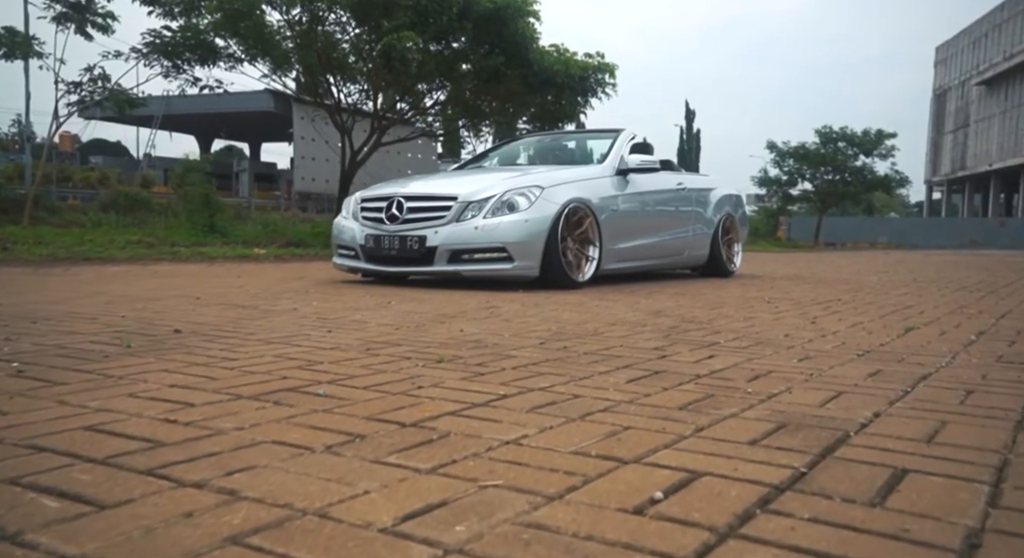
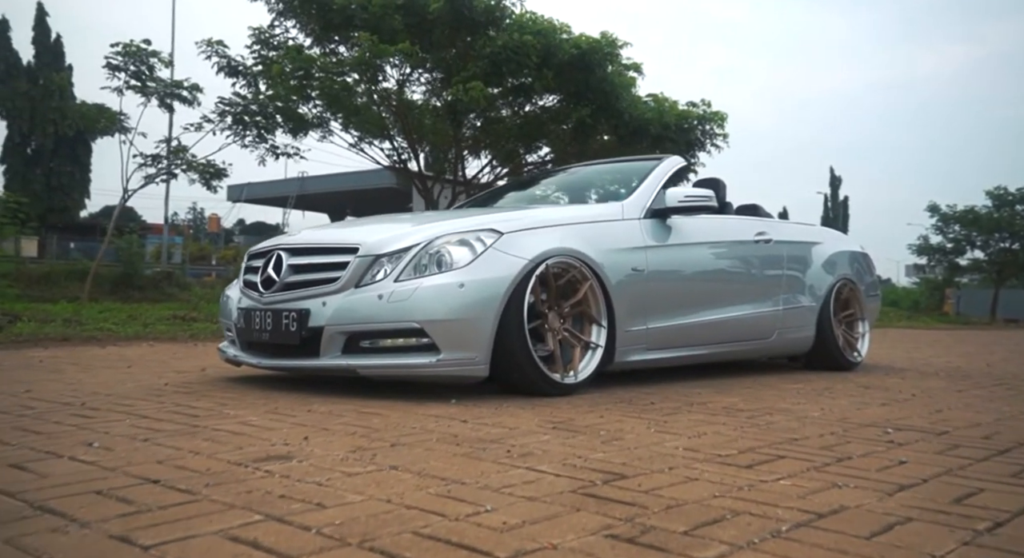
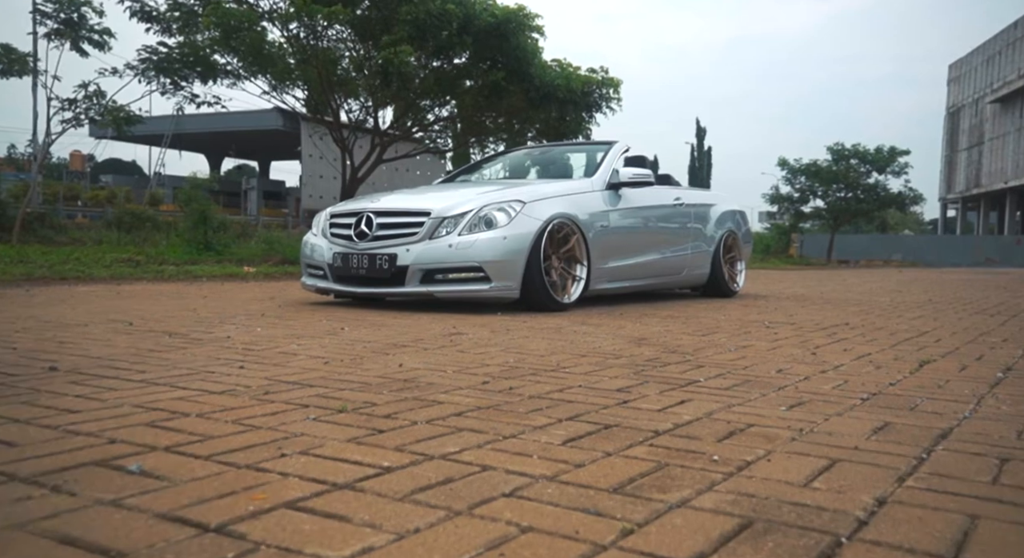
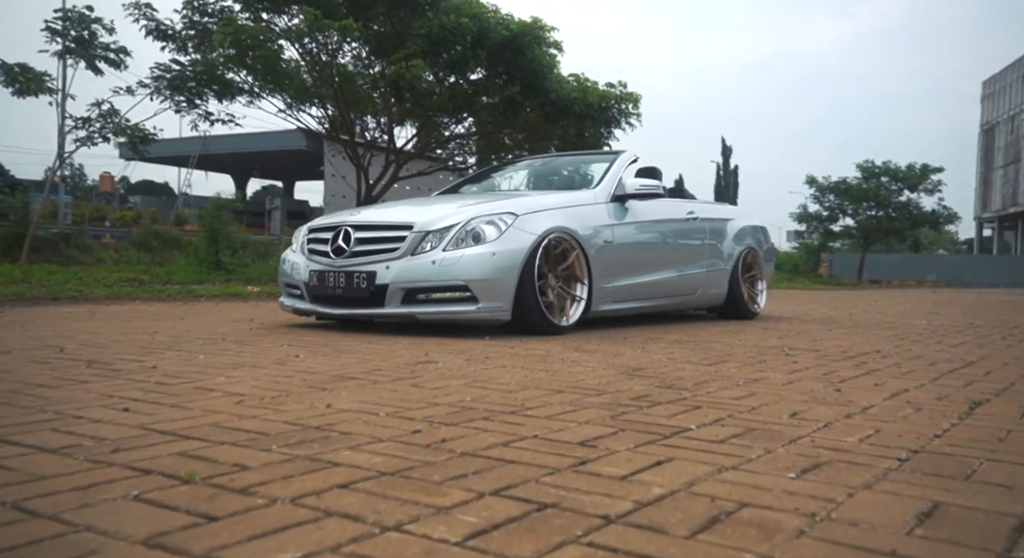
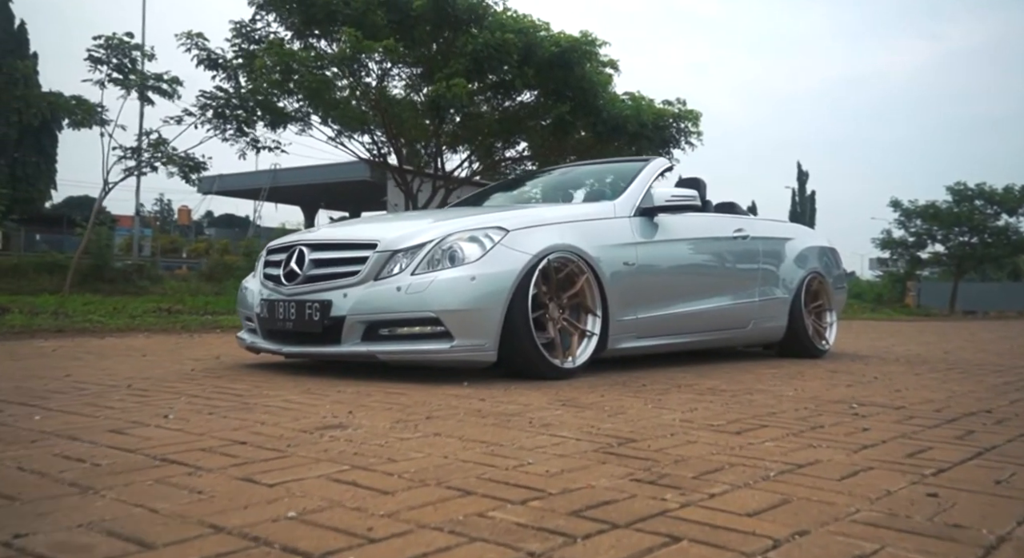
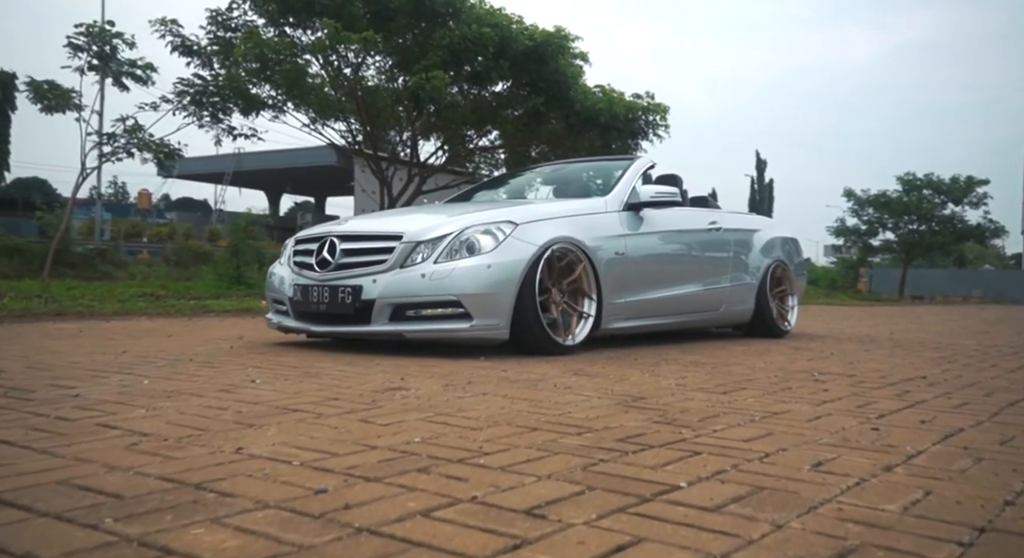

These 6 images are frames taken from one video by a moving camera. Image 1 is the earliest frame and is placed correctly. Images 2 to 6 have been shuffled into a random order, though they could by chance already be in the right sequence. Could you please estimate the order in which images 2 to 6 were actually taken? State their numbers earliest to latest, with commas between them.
3, 4, 6, 5, 2
